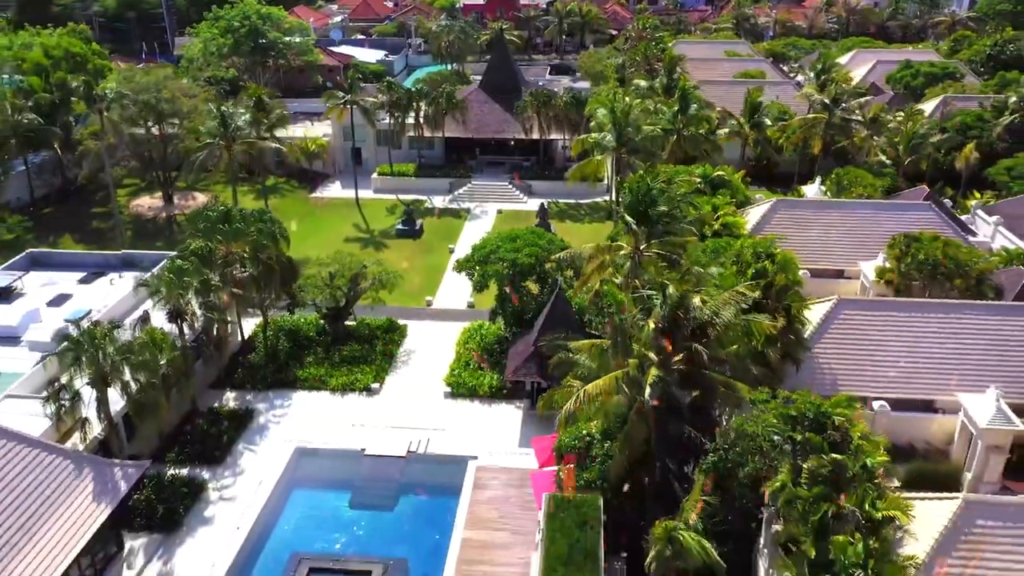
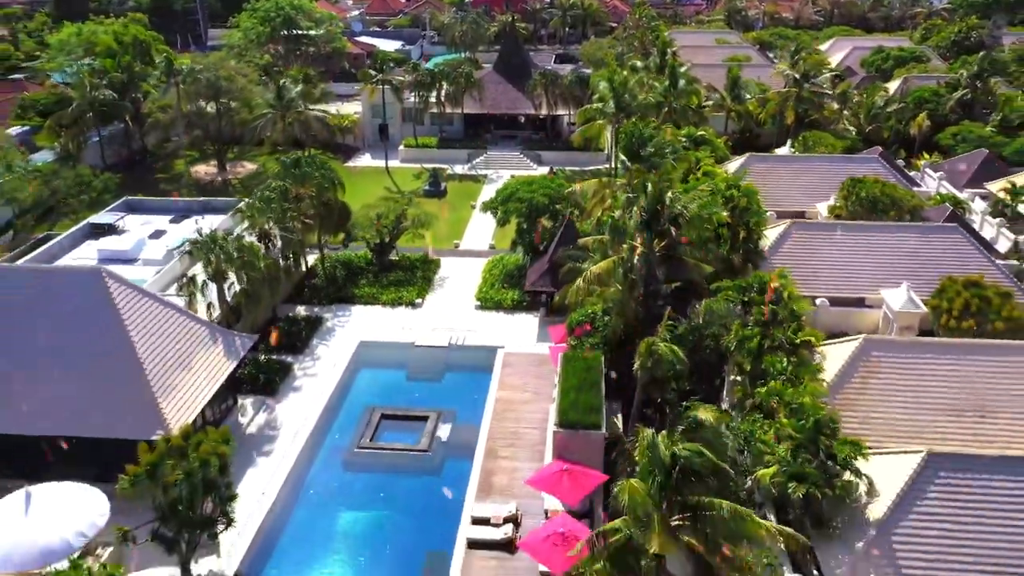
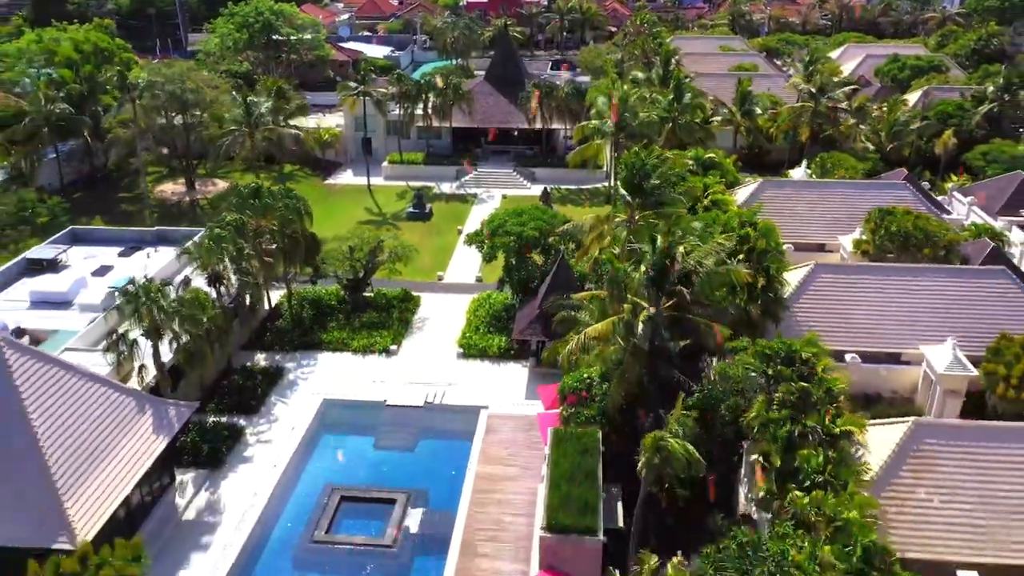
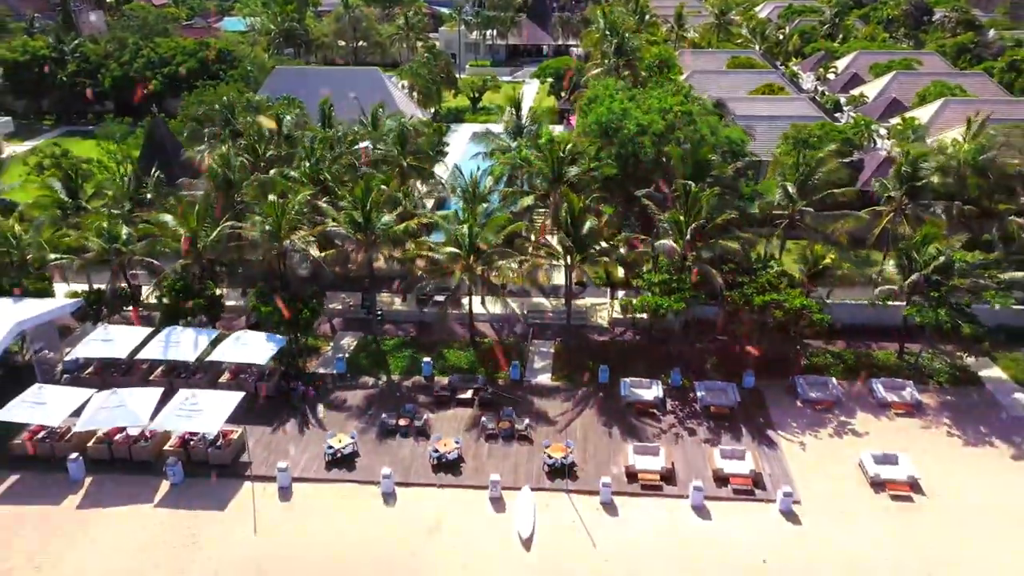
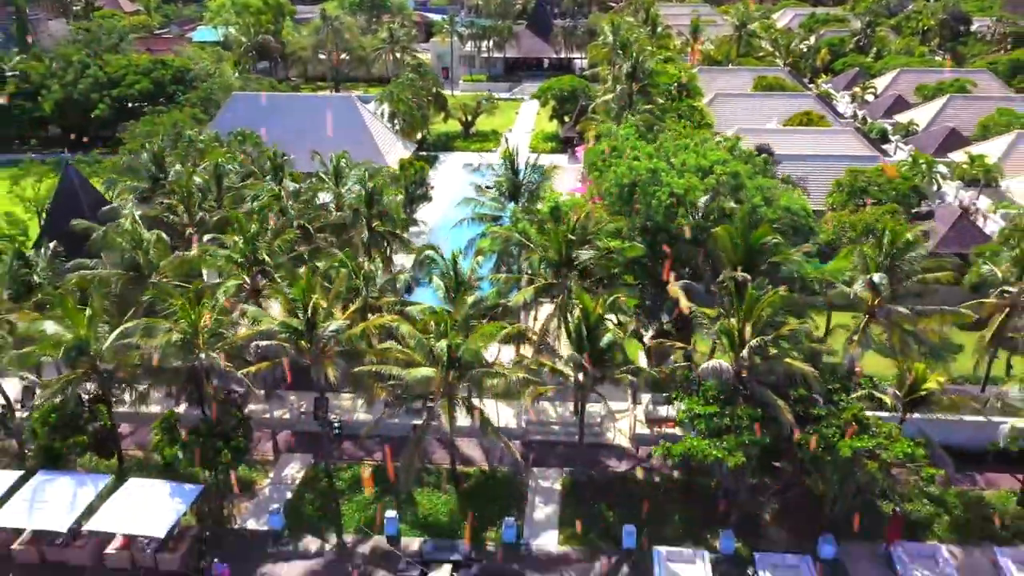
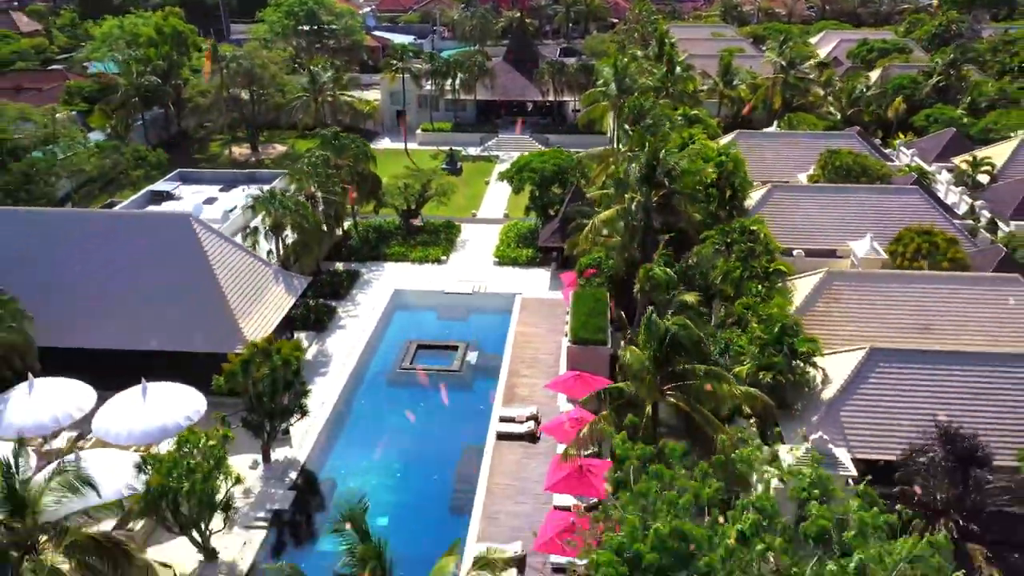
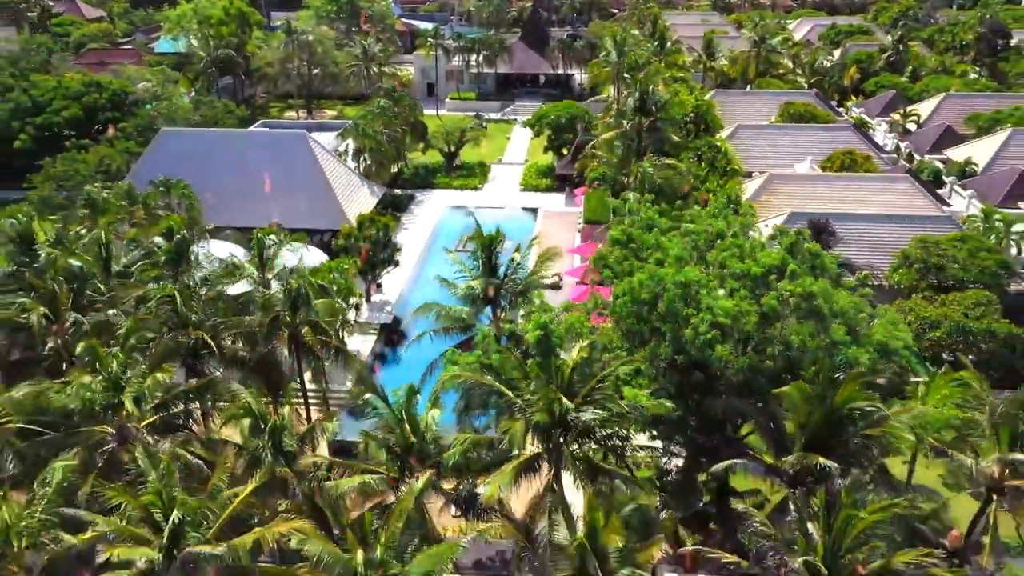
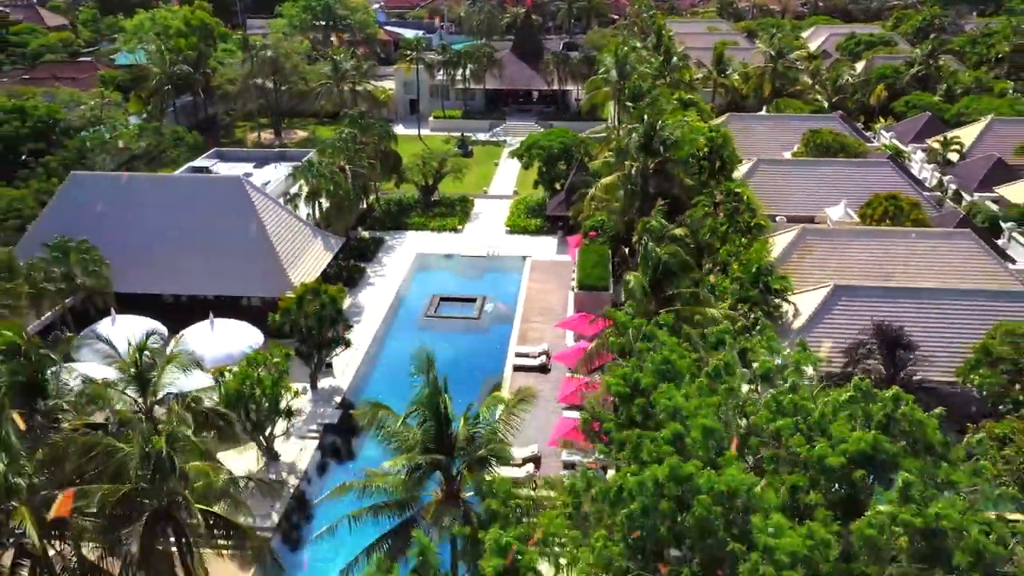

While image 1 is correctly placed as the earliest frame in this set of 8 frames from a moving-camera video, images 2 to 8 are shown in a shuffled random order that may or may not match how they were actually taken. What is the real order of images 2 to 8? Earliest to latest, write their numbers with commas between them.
3, 2, 6, 8, 7, 5, 4
